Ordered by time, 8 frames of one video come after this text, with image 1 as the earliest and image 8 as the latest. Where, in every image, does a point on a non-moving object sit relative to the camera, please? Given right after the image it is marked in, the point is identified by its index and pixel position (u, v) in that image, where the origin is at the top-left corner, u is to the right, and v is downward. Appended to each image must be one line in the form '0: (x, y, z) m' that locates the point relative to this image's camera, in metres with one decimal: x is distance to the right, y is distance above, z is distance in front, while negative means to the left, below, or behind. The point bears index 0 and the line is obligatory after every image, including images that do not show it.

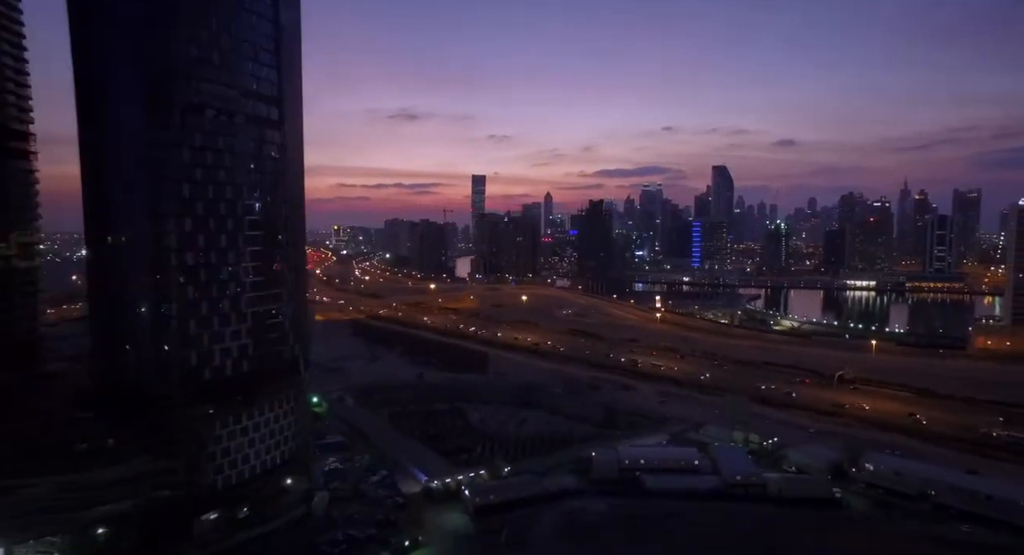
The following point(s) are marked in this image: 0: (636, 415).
0: (+3.6, -4.0, +18.0) m
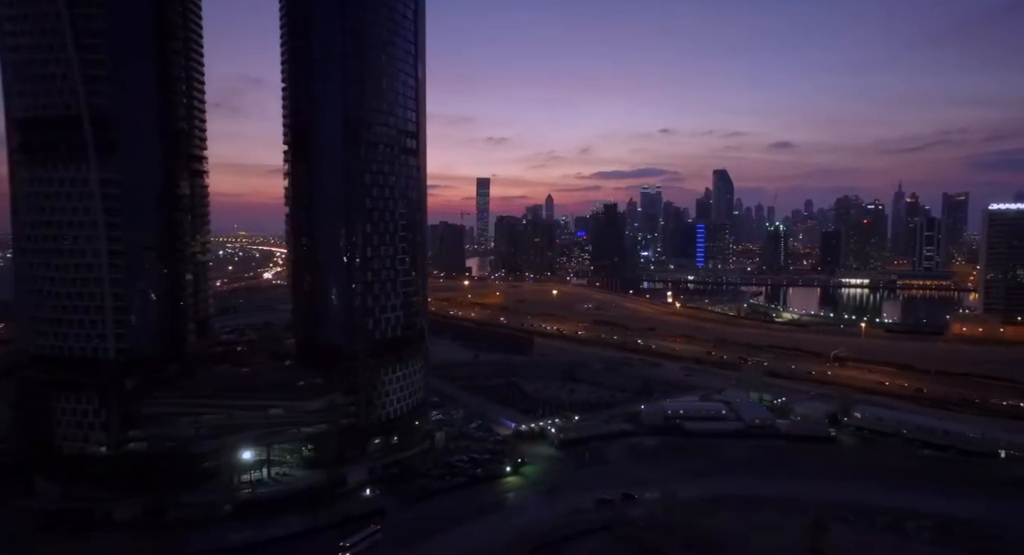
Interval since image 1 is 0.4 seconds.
0: (+5.4, -3.7, +21.8) m
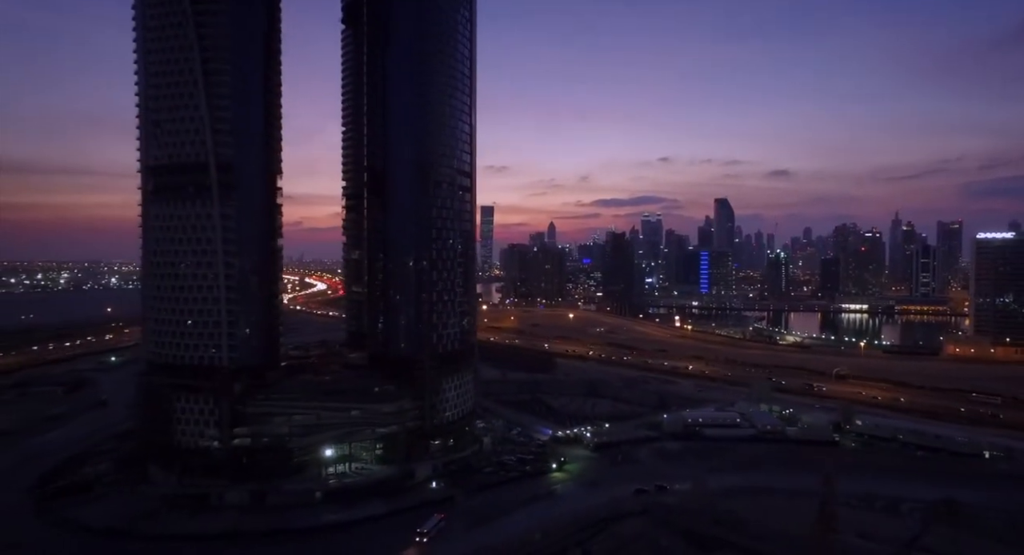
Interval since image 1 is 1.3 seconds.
0: (+6.6, -4.6, +23.8) m
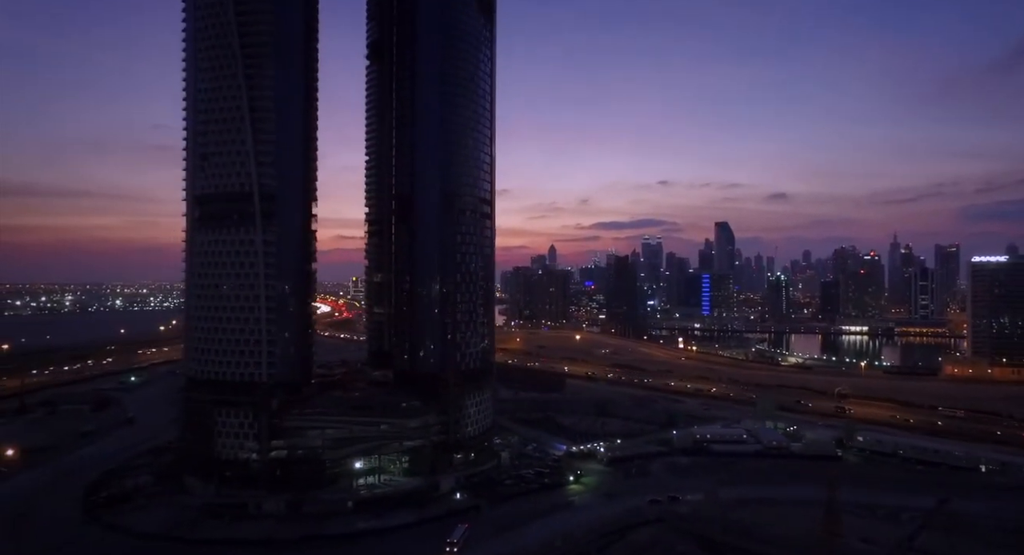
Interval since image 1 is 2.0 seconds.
0: (+7.0, -5.5, +24.6) m
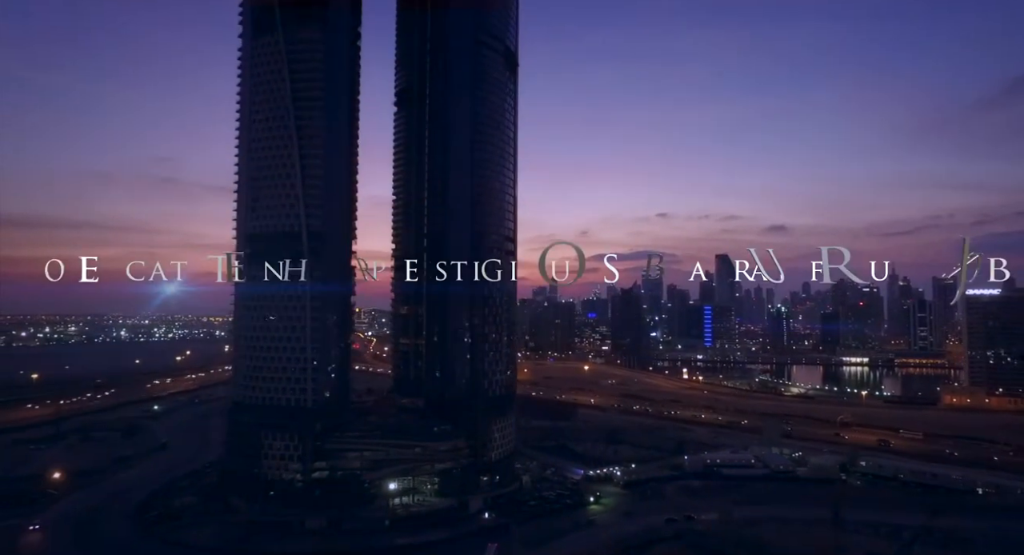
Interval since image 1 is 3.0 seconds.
0: (+7.7, -6.8, +25.5) m
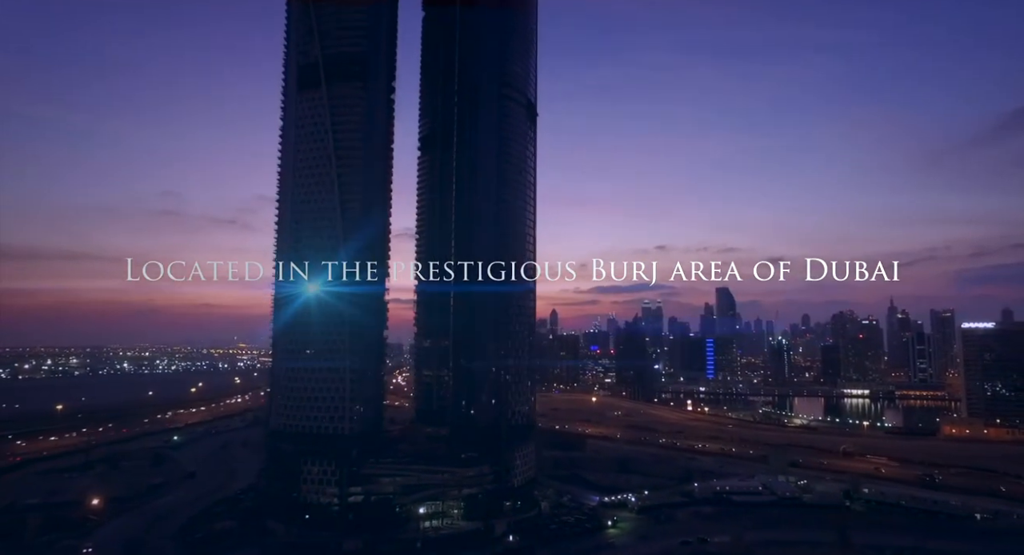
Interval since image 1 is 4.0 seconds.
0: (+8.3, -8.3, +26.4) m
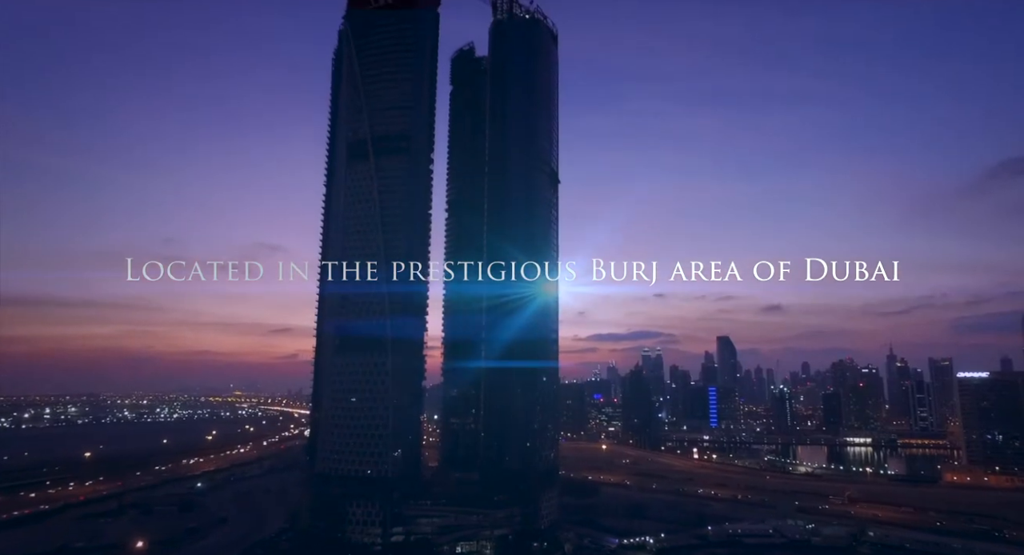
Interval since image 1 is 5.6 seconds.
0: (+9.2, -10.6, +27.5) m
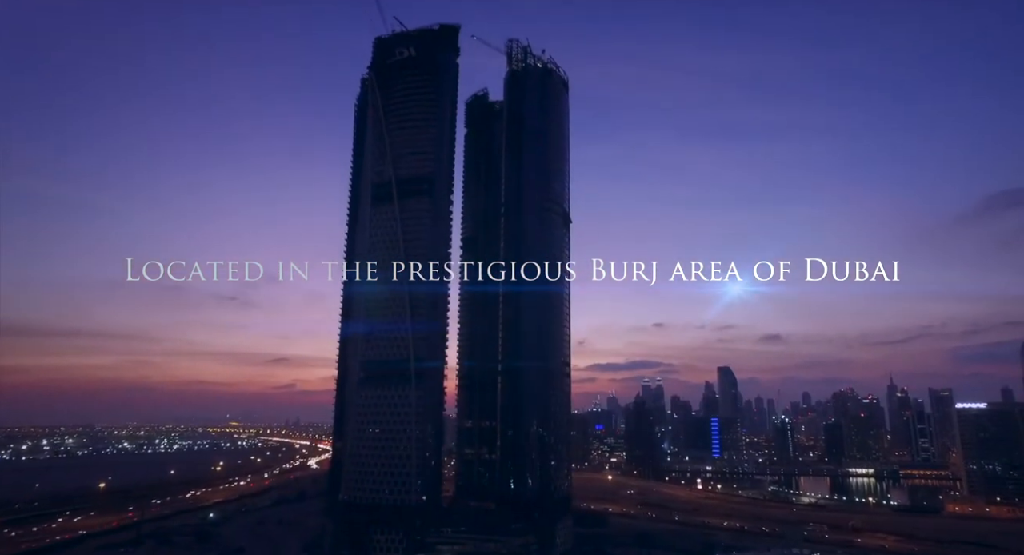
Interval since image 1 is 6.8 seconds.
0: (+9.7, -12.1, +28.1) m
